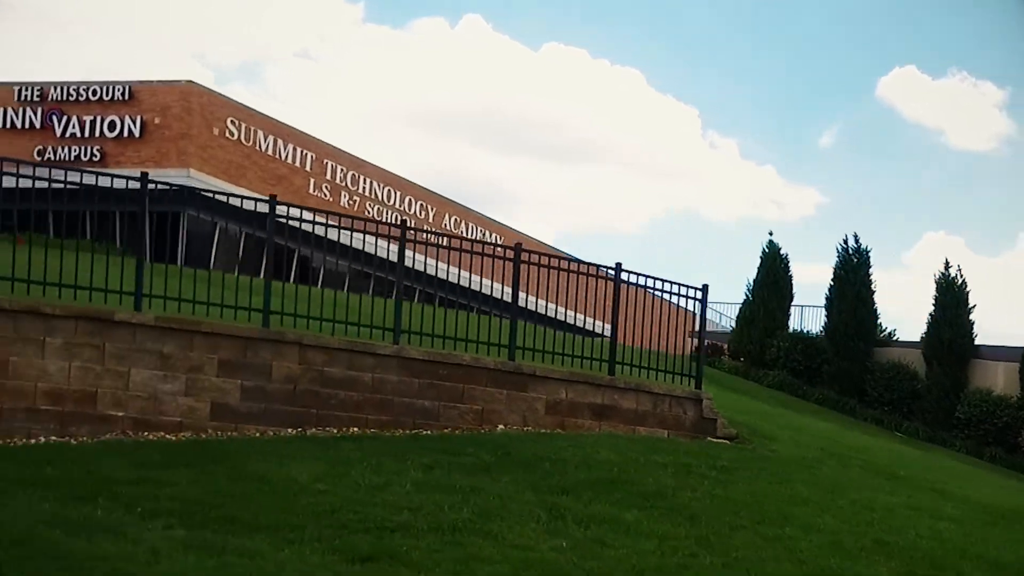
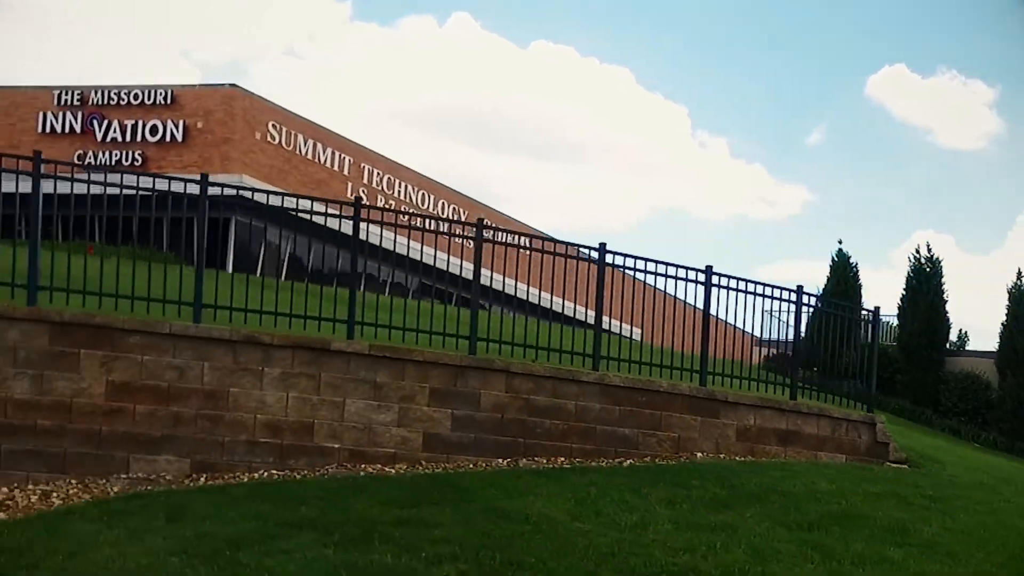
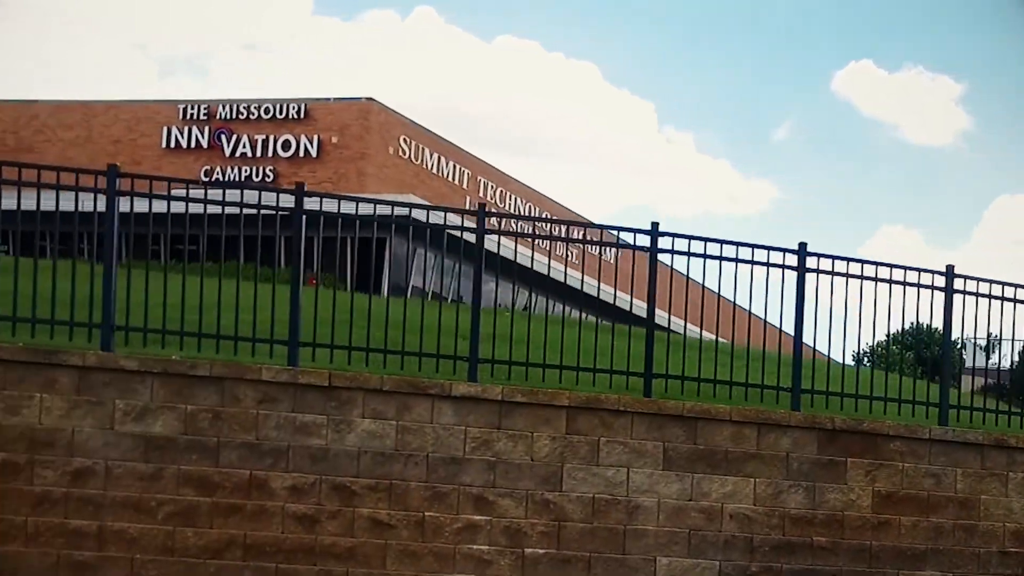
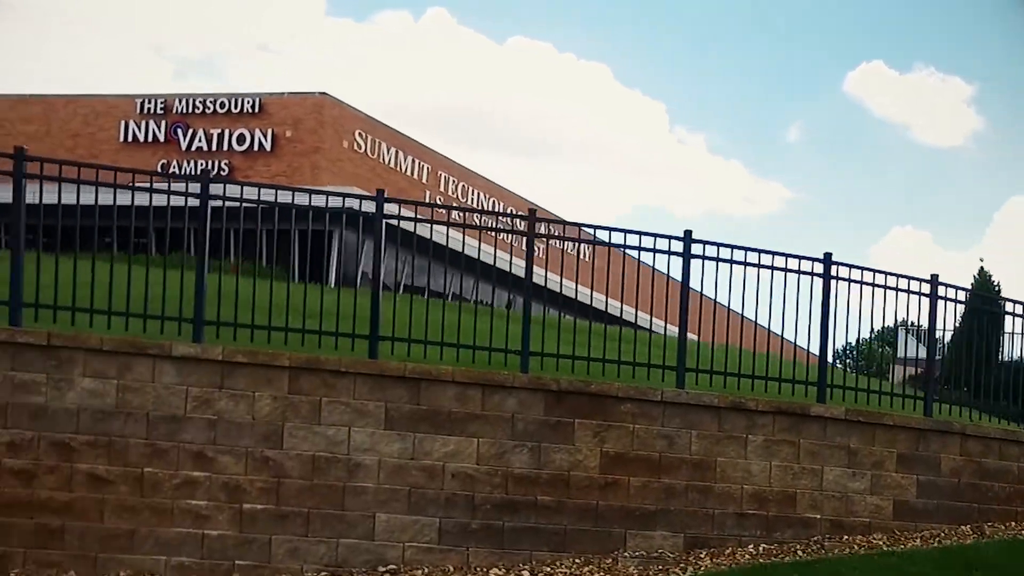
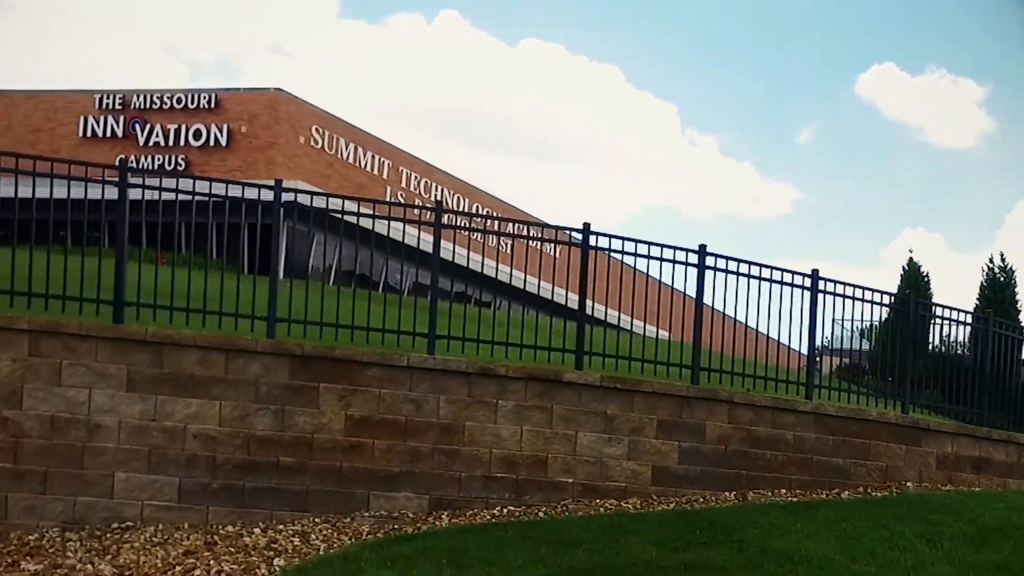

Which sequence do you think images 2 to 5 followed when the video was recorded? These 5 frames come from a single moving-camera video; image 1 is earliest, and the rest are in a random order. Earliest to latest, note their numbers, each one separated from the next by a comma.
2, 5, 4, 3
